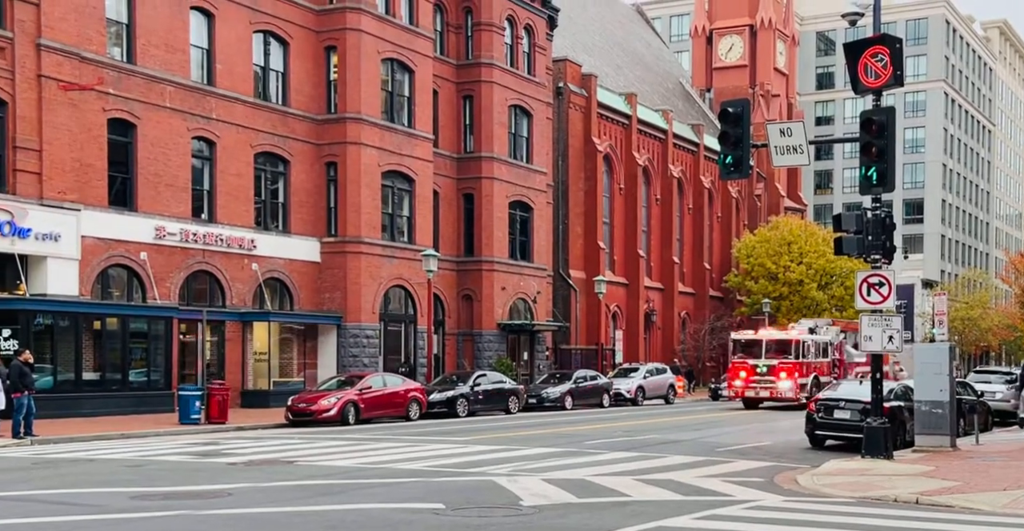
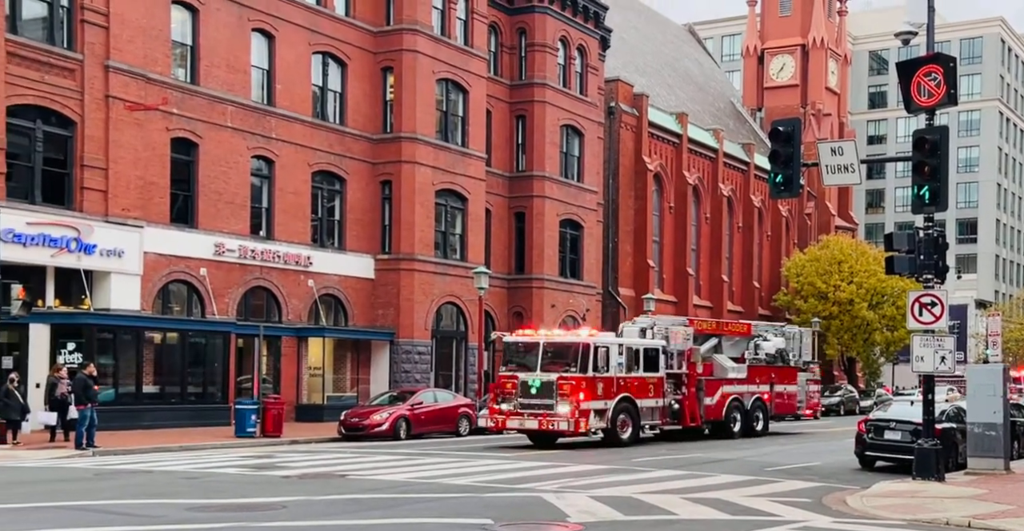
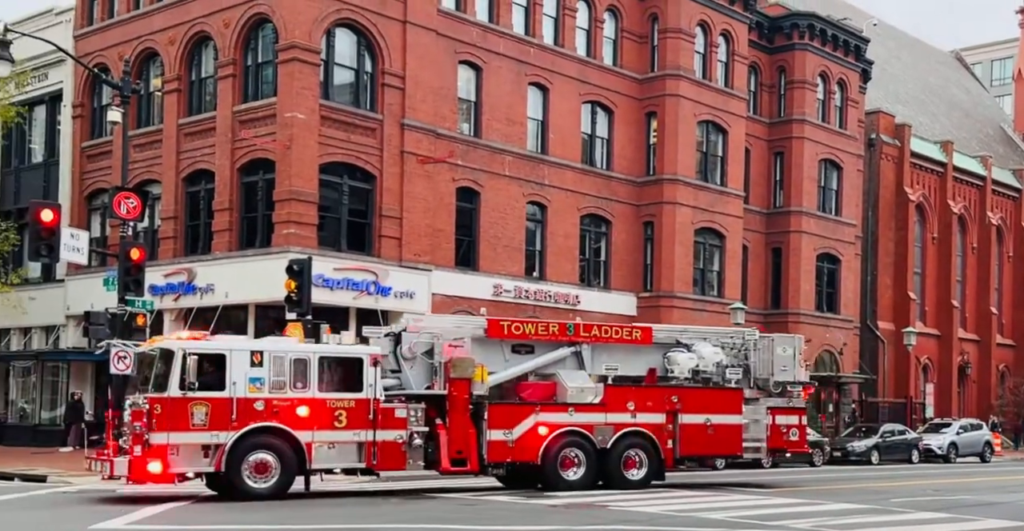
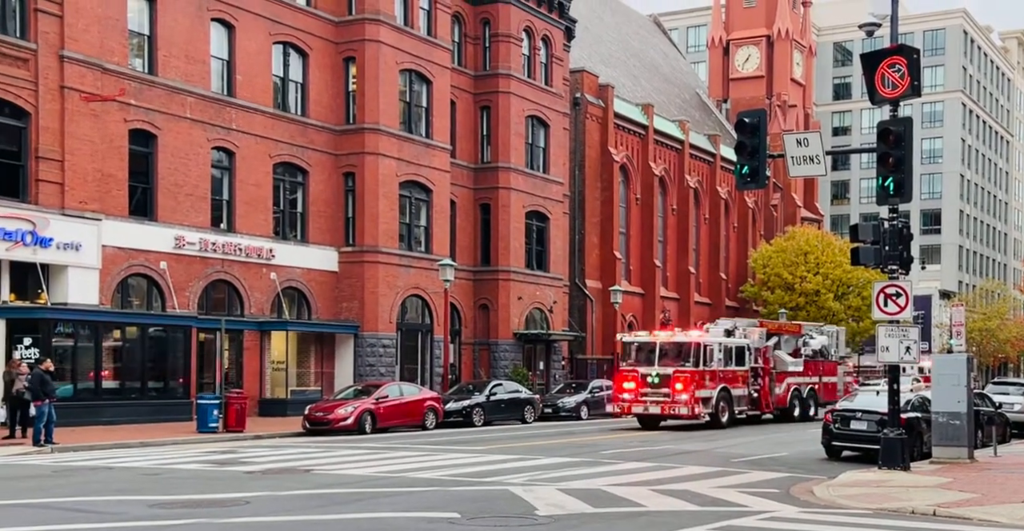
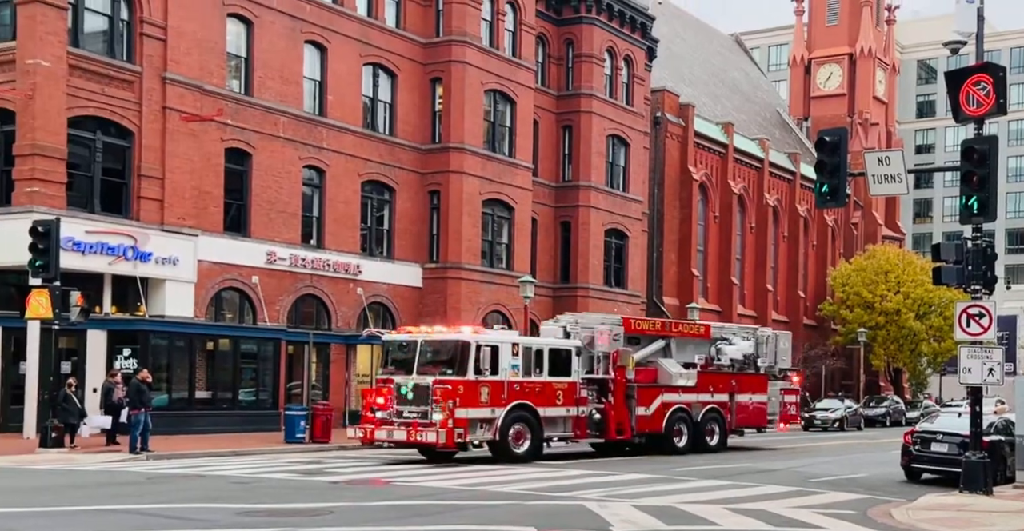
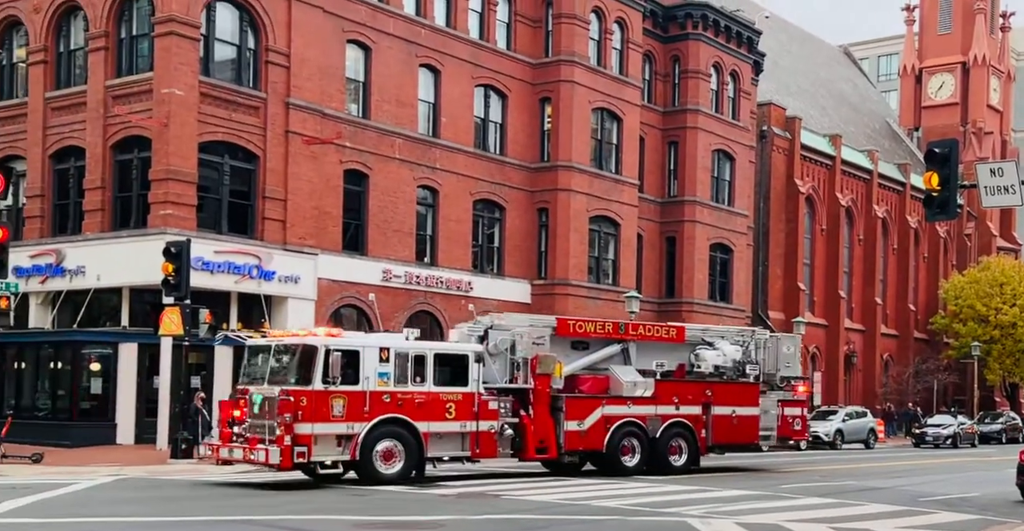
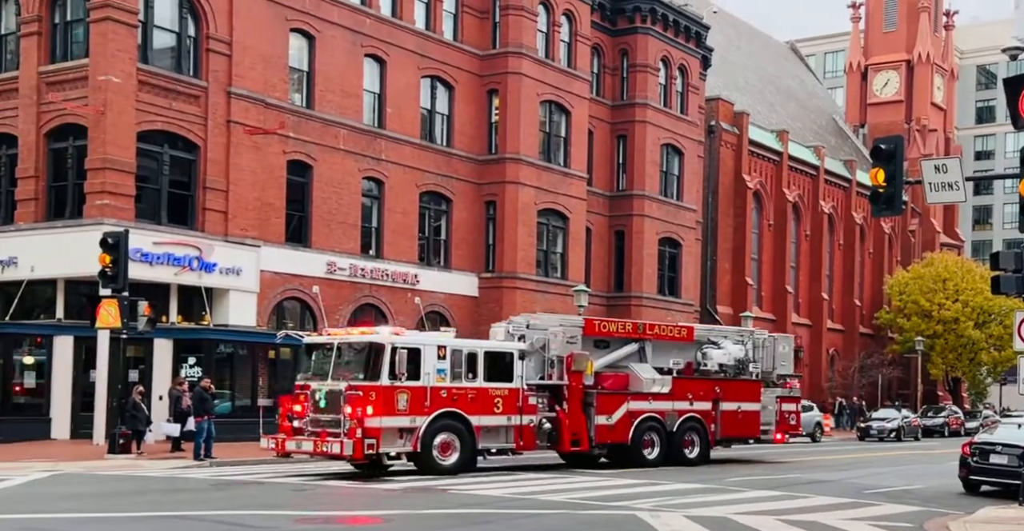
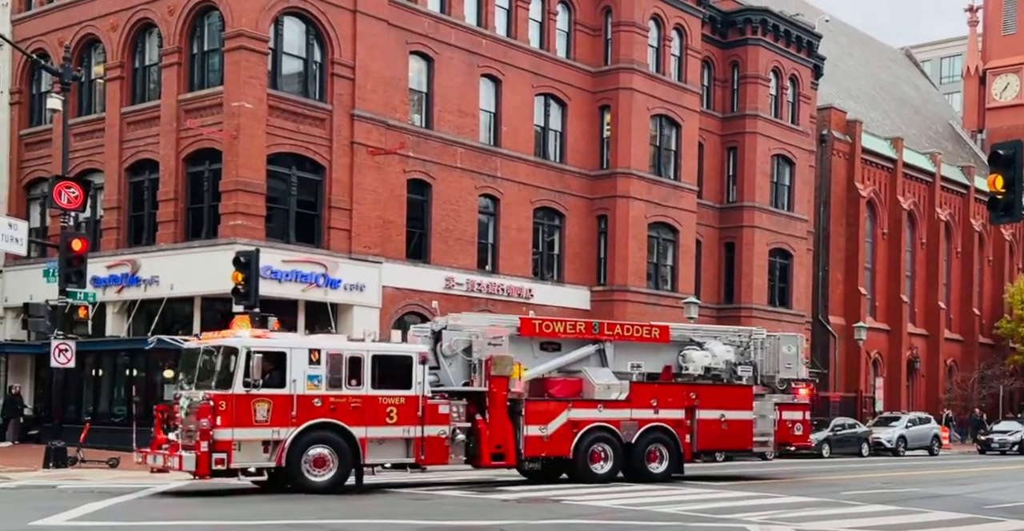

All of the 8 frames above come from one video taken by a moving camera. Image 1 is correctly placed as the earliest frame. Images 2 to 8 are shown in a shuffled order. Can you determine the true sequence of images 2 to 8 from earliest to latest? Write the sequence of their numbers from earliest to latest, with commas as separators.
4, 2, 5, 7, 6, 8, 3
